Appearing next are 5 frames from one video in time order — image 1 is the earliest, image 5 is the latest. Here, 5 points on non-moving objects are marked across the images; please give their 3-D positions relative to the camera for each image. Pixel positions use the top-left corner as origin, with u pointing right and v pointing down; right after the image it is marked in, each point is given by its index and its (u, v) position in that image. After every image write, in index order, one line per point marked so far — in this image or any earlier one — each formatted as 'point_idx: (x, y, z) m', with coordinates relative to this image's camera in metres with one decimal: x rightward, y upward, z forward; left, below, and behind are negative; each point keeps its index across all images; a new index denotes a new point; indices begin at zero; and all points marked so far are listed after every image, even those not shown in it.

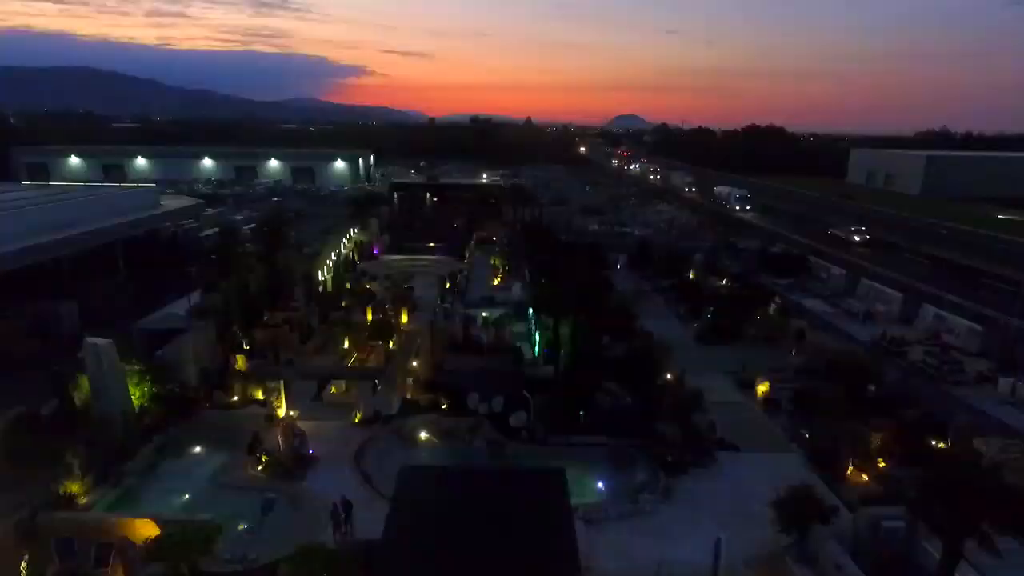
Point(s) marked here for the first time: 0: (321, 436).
0: (-3.4, -2.7, +14.5) m
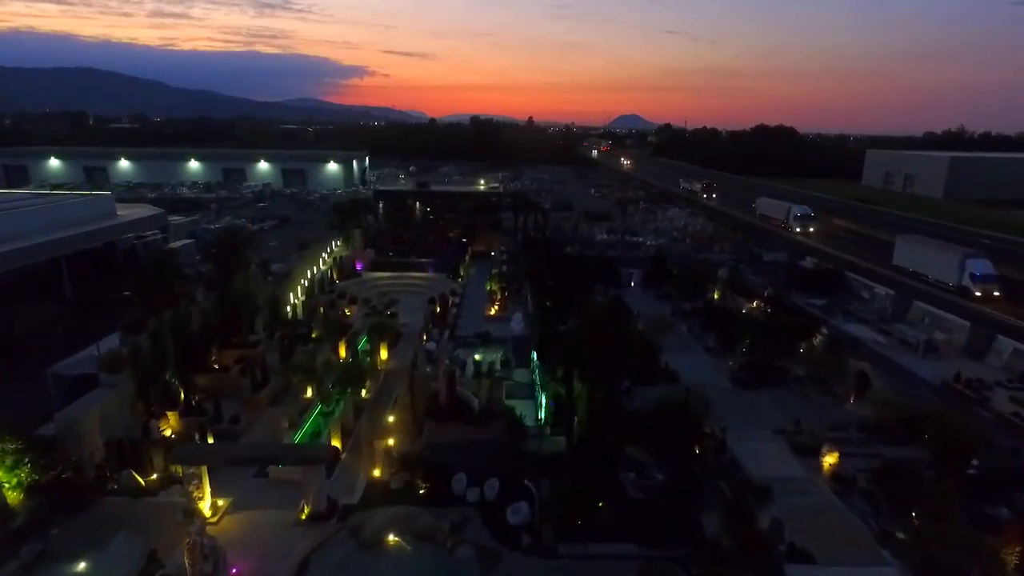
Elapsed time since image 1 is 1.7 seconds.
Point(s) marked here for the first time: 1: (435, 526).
0: (-3.5, -3.4, +10.8) m
1: (-1.1, -3.3, +11.1) m
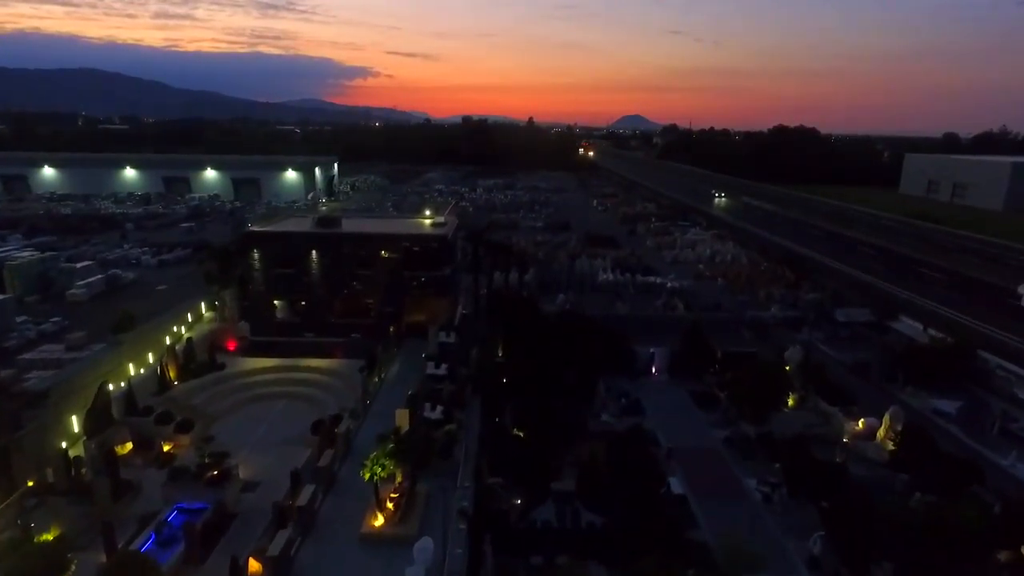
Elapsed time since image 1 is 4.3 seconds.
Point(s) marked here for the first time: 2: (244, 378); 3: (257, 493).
0: (-4.6, -5.6, +0.5) m
1: (-2.2, -5.4, +0.8) m
2: (-5.7, -1.8, +16.9) m
3: (-4.0, -3.1, +12.6) m
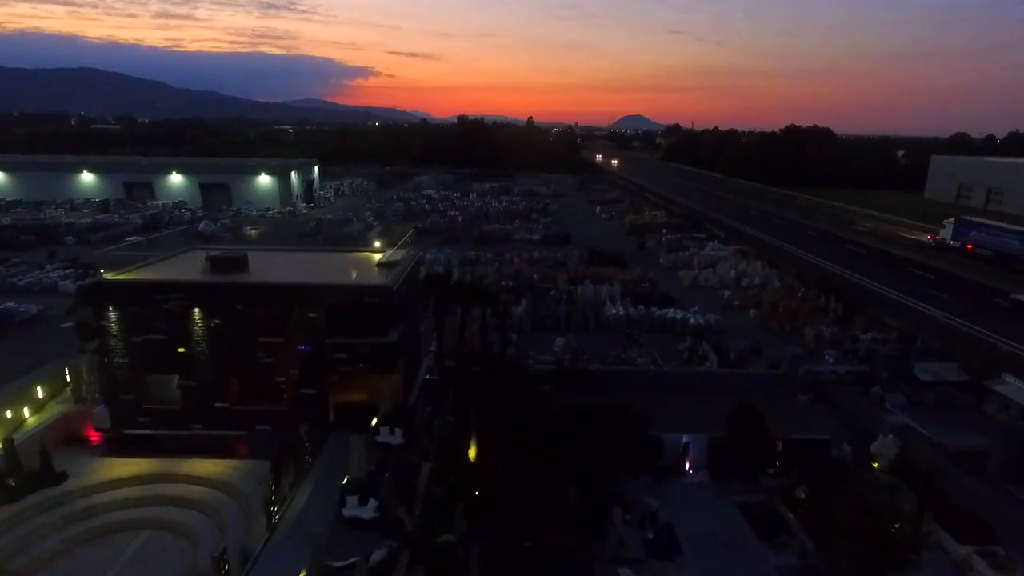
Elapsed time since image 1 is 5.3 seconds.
0: (-5.0, -6.7, -5.1) m
1: (-2.6, -6.6, -4.8) m
2: (-6.1, -3.0, +11.3) m
3: (-4.4, -4.2, +7.0) m
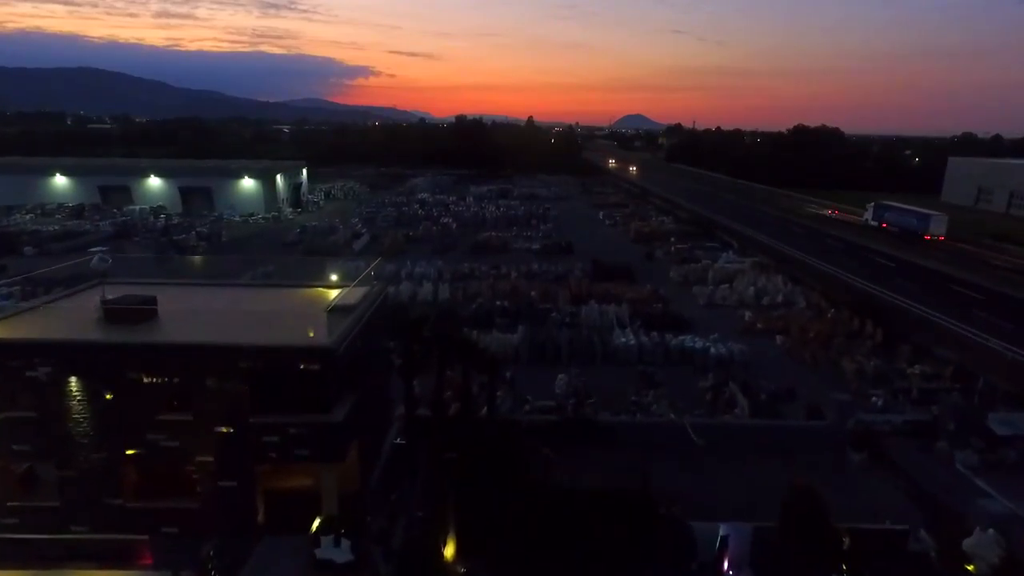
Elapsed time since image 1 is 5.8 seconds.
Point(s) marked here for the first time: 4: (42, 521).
0: (-5.2, -7.4, -8.2) m
1: (-2.8, -7.2, -7.9) m
2: (-6.2, -3.6, +8.2) m
3: (-4.5, -4.9, +3.9) m
4: (-5.6, -2.8, +9.8) m
